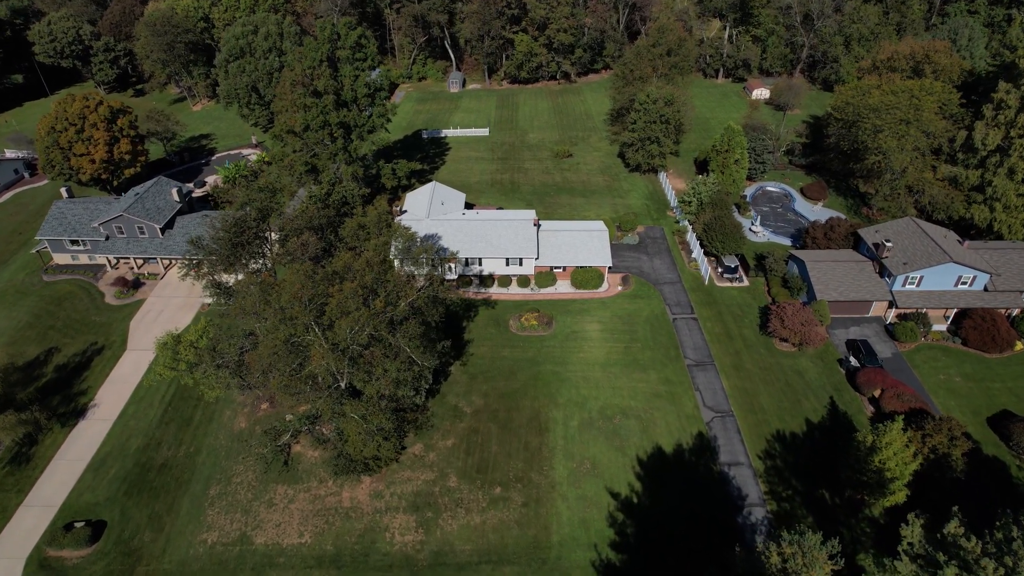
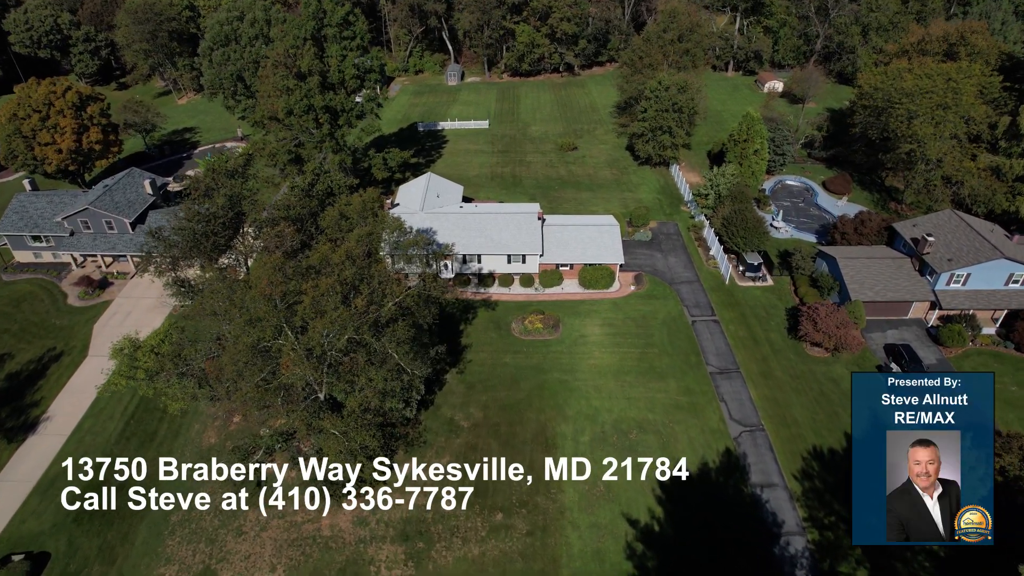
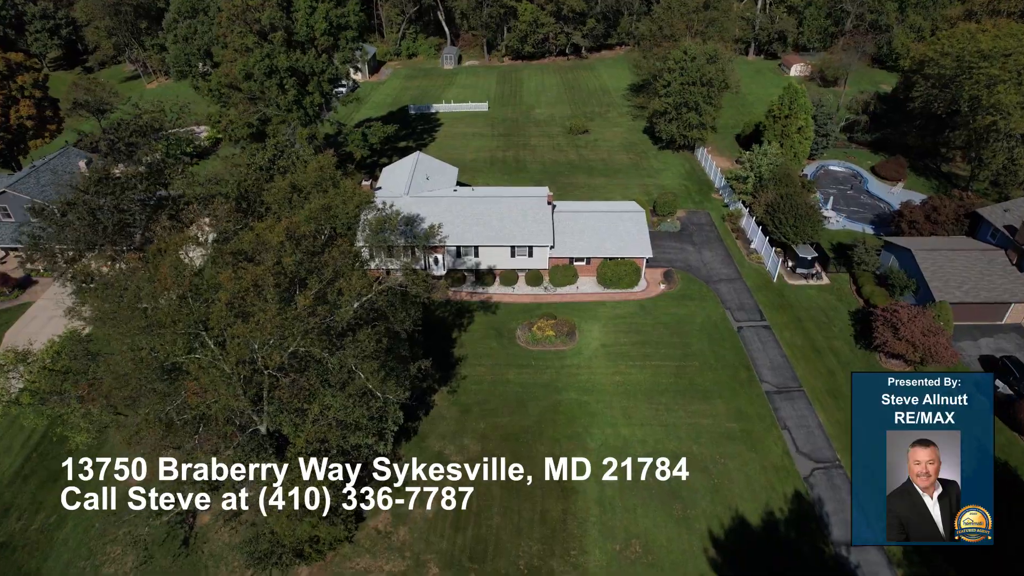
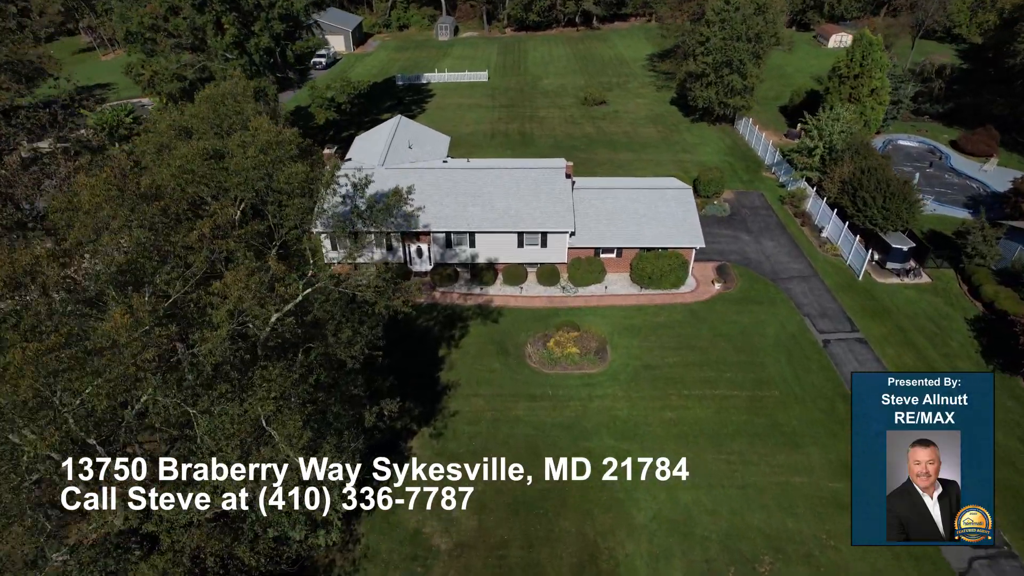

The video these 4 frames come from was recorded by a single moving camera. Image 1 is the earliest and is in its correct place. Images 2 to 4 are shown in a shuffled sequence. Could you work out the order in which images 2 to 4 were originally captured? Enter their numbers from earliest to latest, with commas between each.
2, 3, 4
